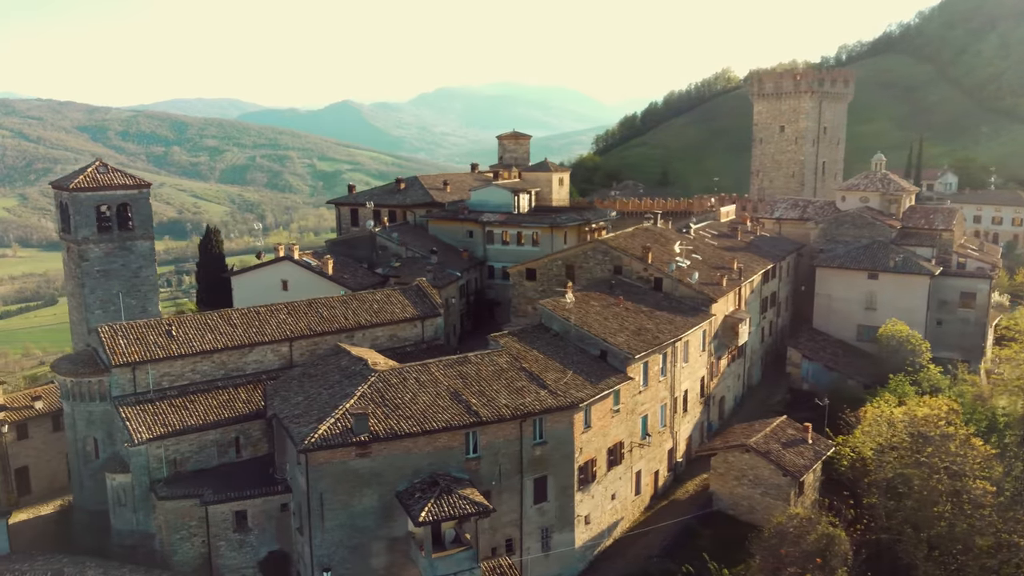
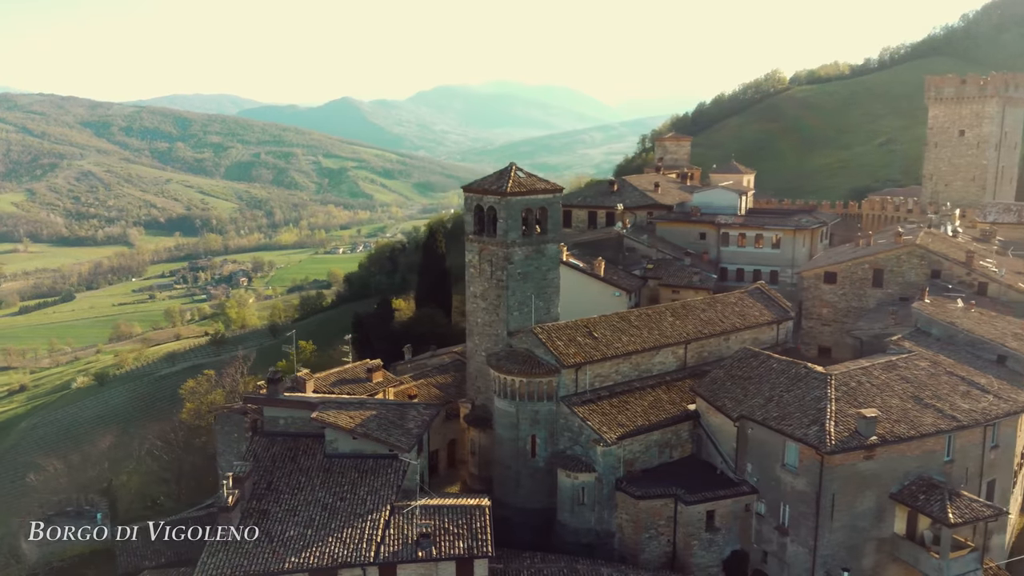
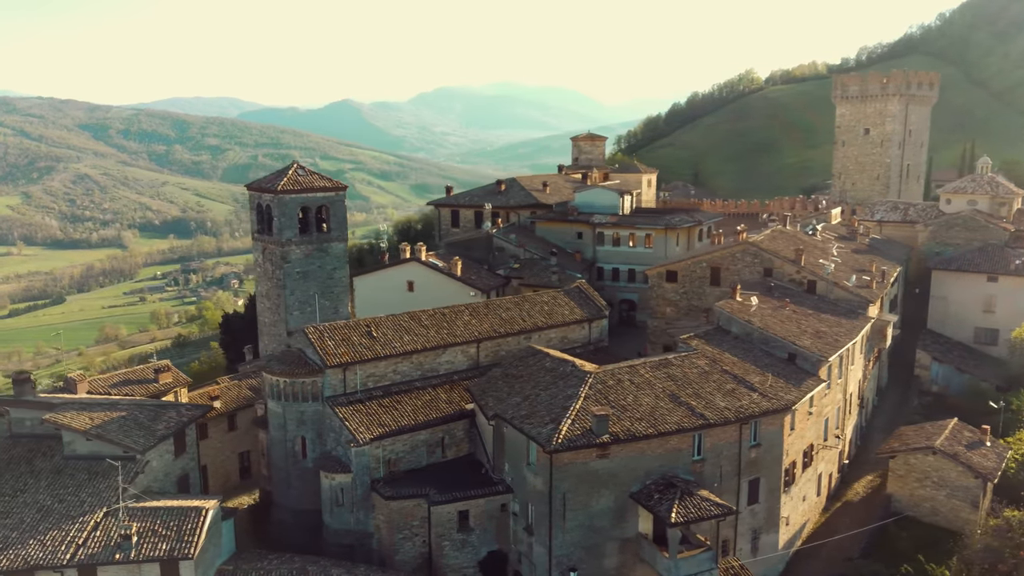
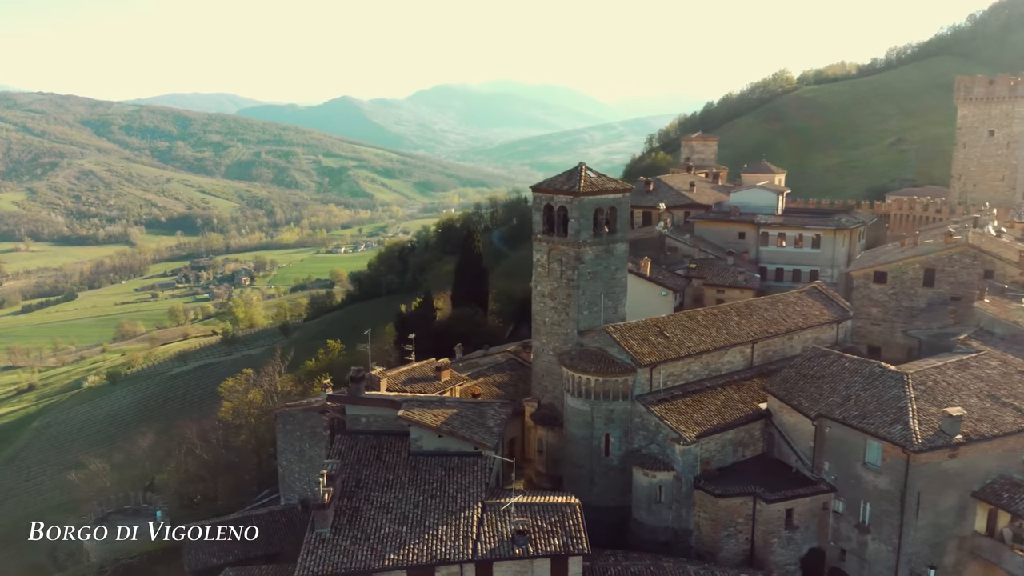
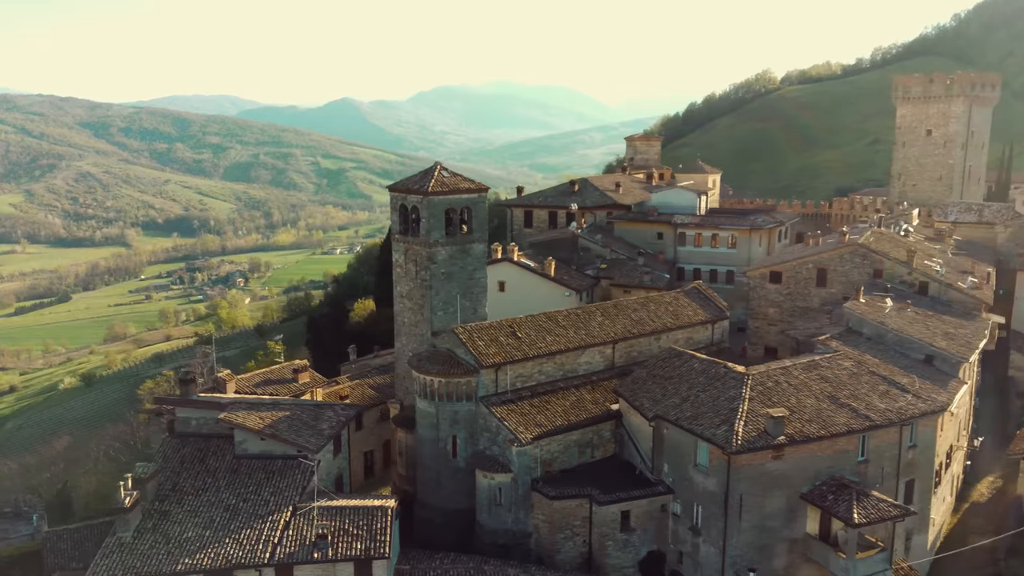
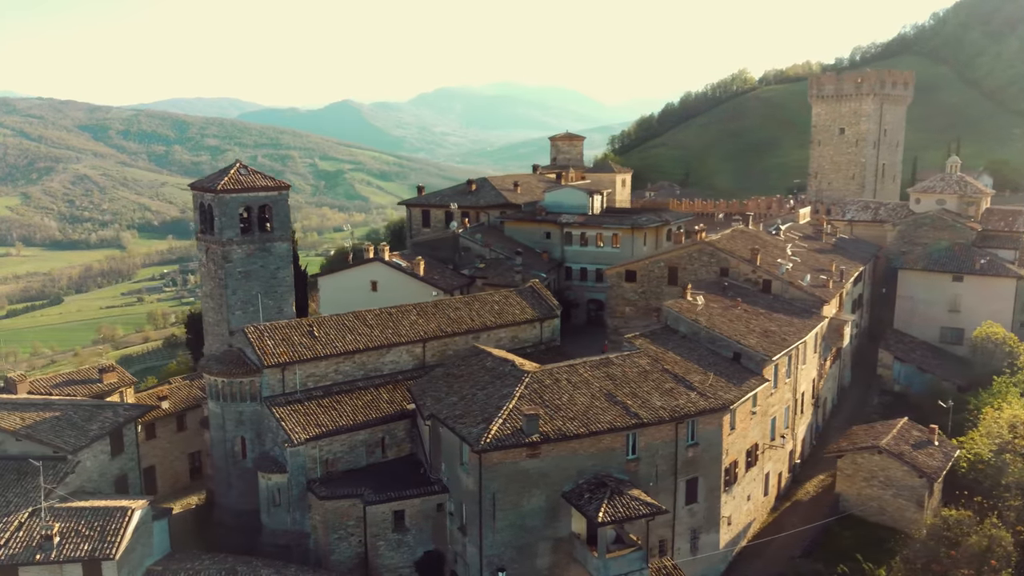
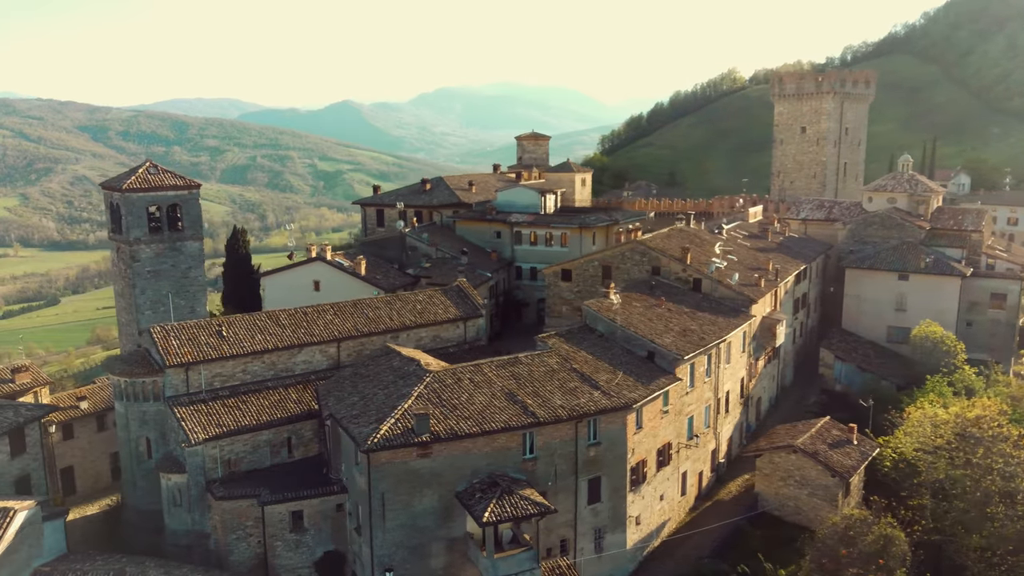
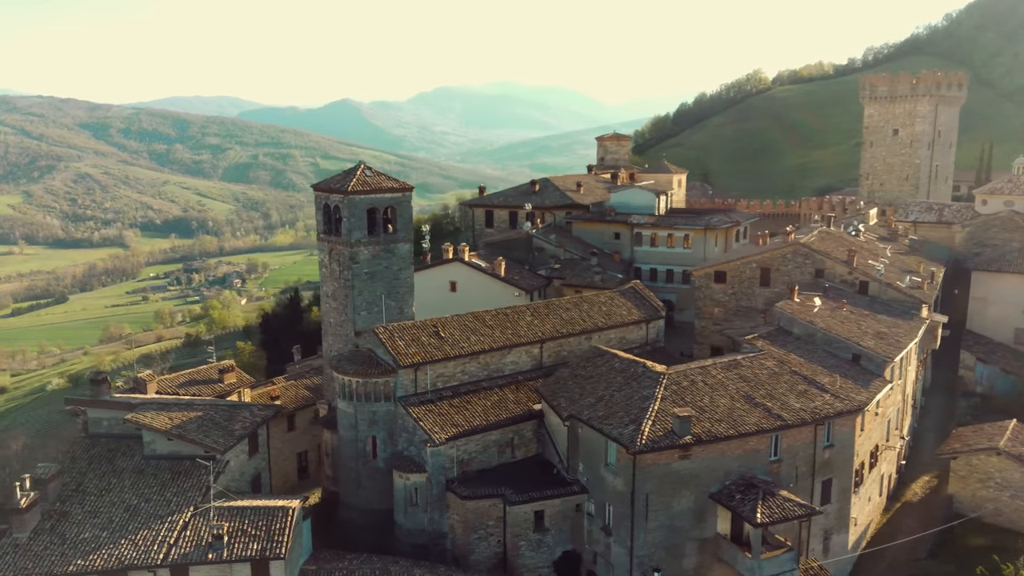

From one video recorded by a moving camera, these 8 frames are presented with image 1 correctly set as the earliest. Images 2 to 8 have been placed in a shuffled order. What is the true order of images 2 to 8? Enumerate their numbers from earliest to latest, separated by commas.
7, 6, 3, 8, 5, 2, 4
